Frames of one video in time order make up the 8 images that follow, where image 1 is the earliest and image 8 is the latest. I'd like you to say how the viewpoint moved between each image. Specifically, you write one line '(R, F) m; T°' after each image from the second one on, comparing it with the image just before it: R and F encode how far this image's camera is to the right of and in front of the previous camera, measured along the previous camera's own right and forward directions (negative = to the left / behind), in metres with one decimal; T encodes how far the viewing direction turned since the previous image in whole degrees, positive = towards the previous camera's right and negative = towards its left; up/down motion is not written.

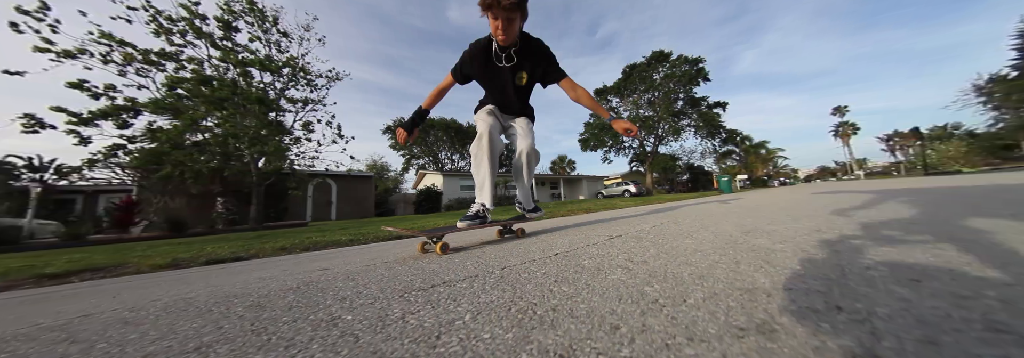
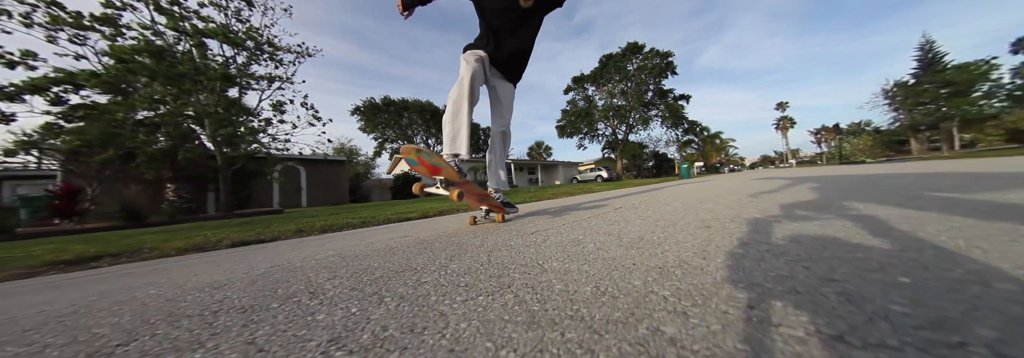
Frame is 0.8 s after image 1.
(-0.4, -0.4) m; +6°
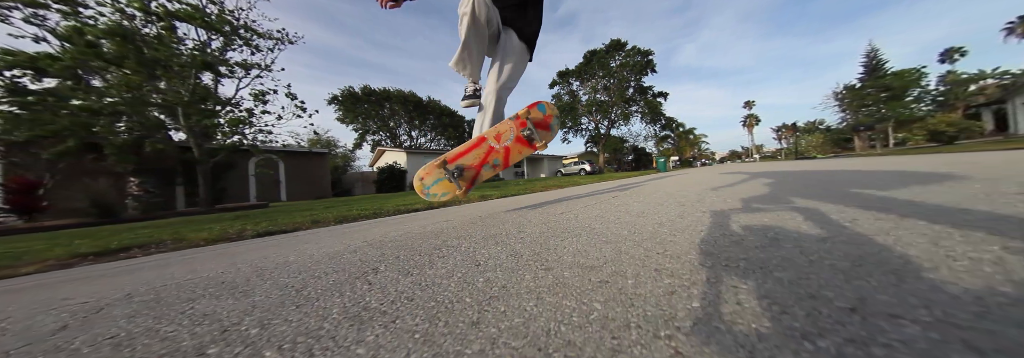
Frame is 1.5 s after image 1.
(-0.3, -0.4) m; +4°
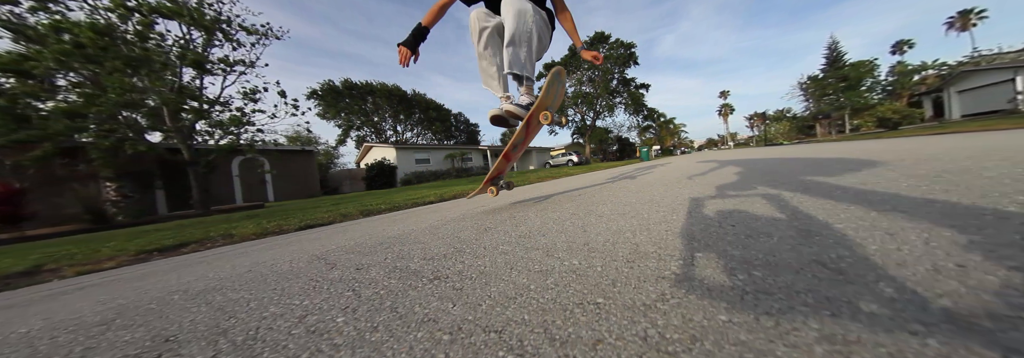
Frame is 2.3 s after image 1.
(-0.4, -0.5) m; +3°
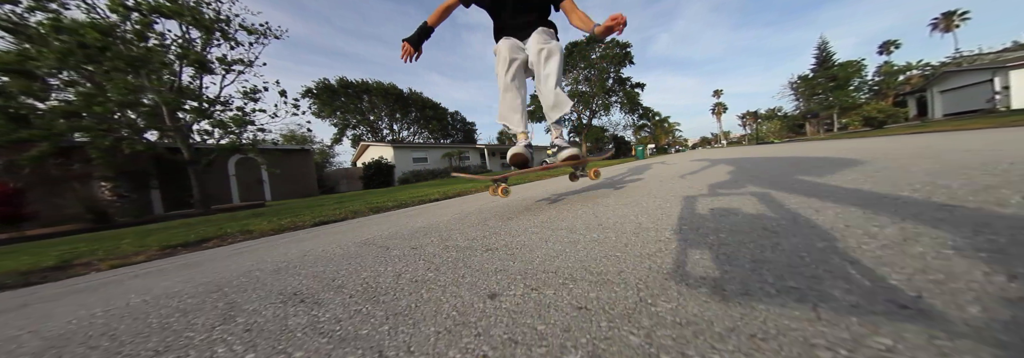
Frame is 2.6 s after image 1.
(-0.1, -0.2) m; +1°
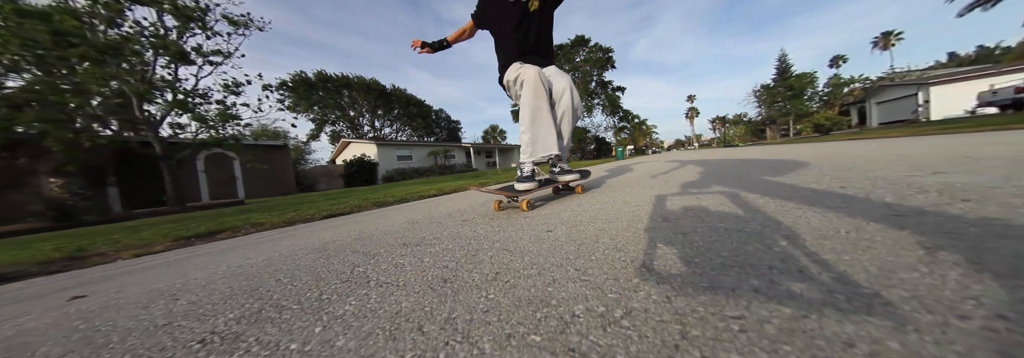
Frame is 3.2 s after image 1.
(-0.3, -0.4) m; +4°
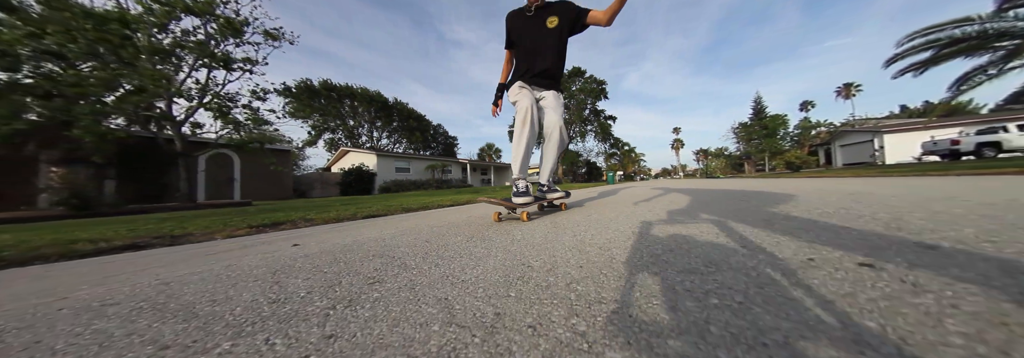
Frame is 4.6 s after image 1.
(-0.5, -0.8) m; +2°
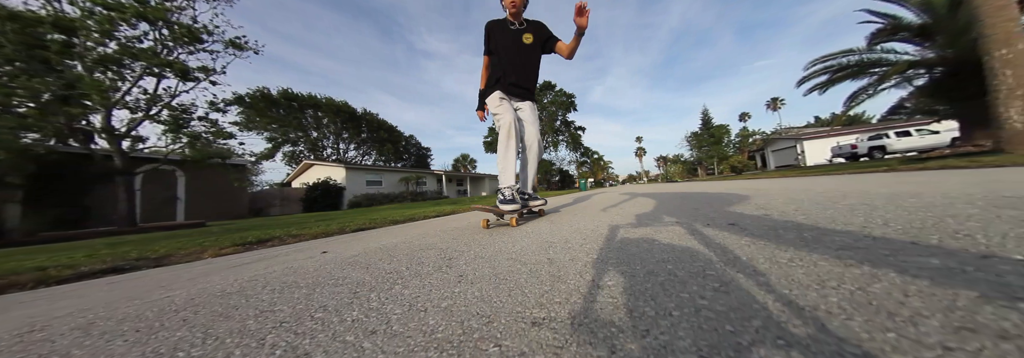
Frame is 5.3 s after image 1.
(-0.3, -0.4) m; +6°
